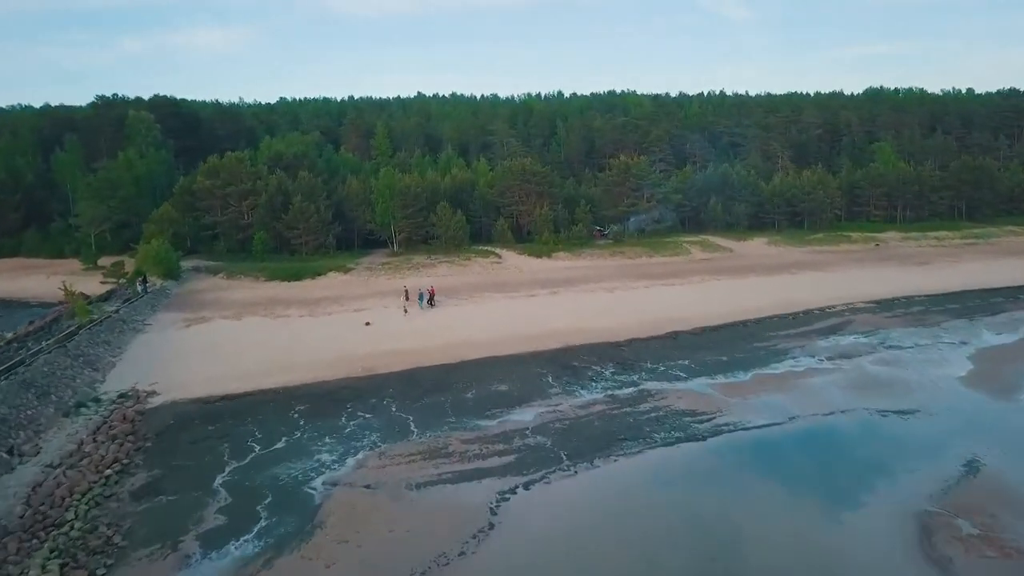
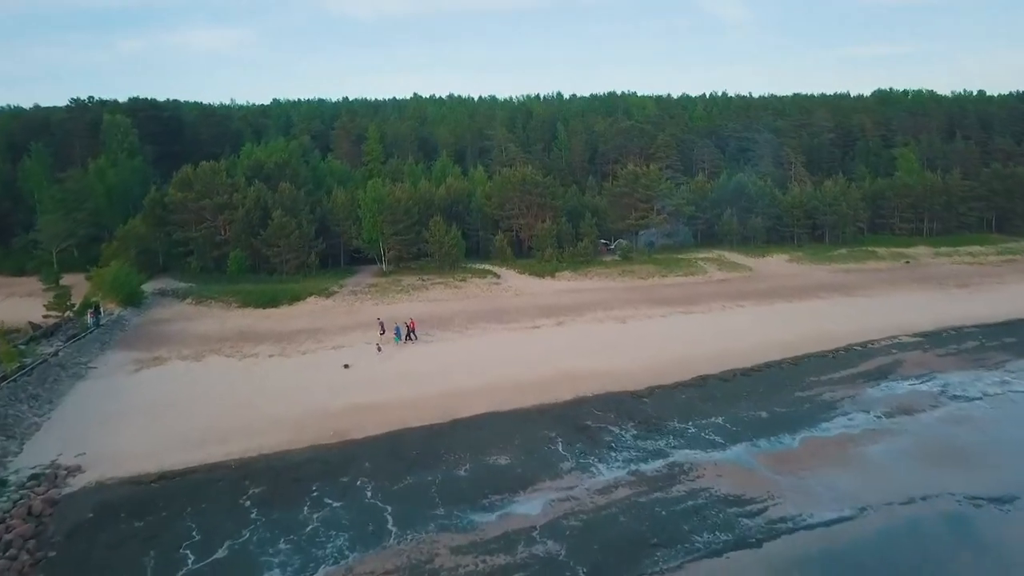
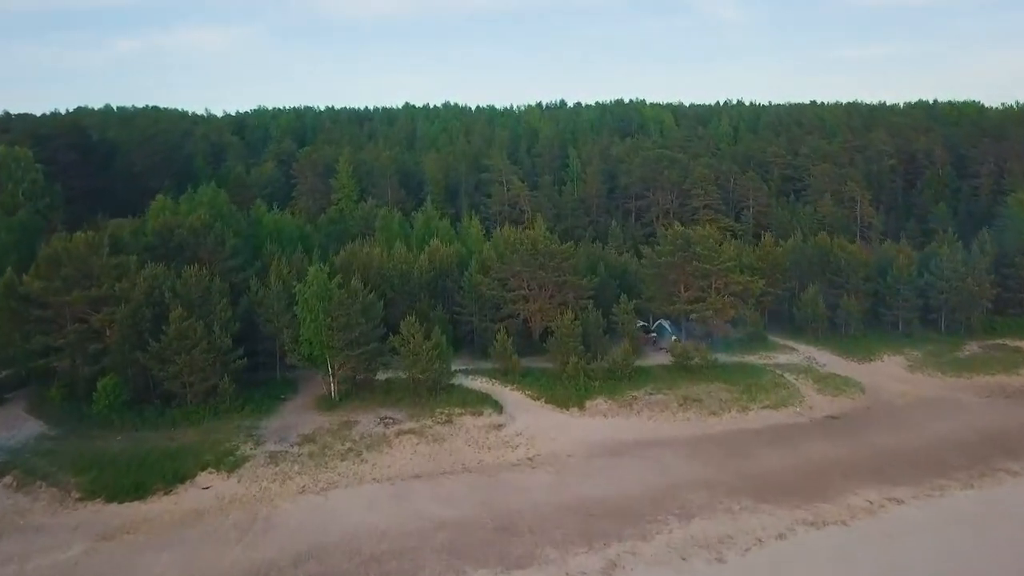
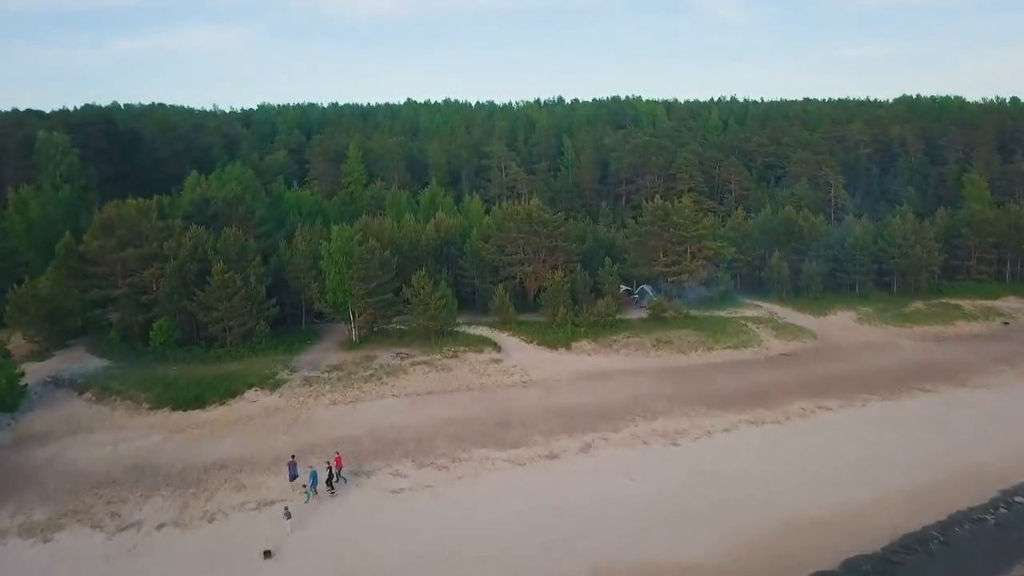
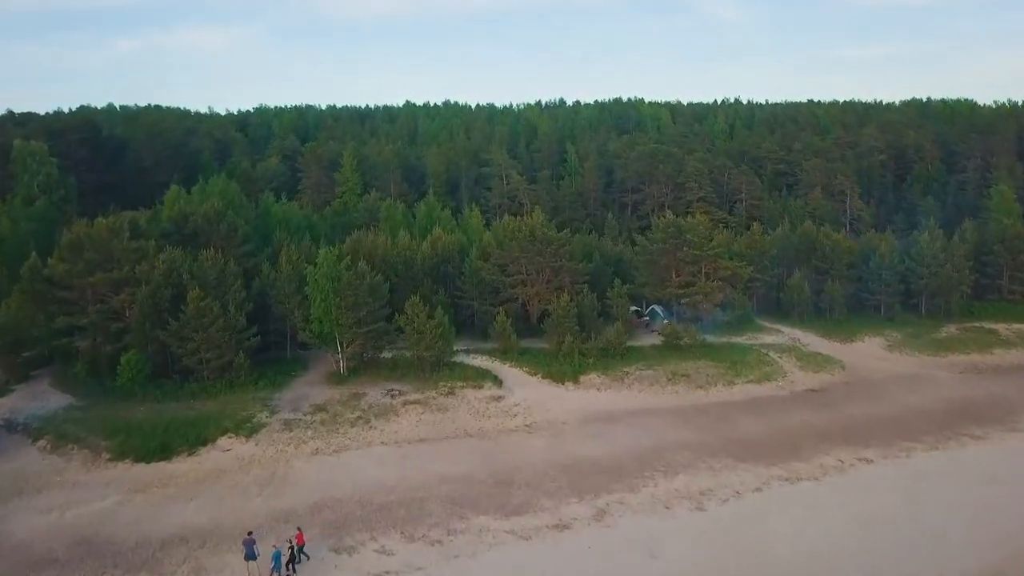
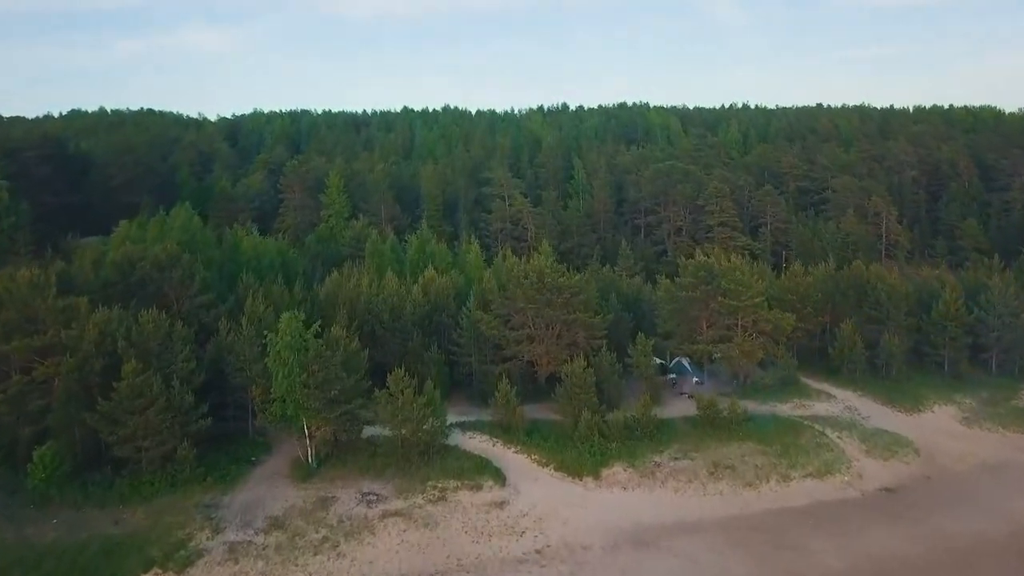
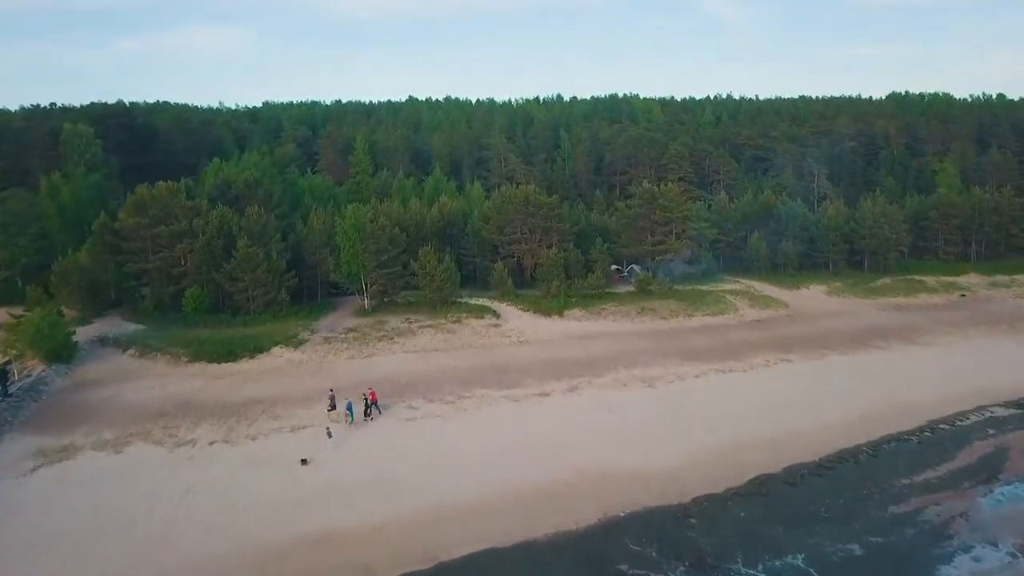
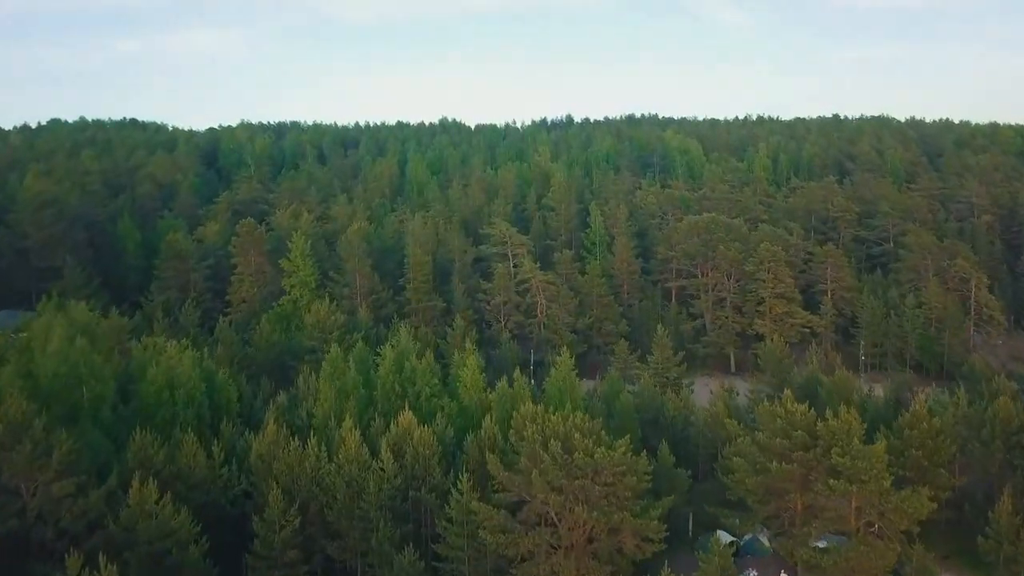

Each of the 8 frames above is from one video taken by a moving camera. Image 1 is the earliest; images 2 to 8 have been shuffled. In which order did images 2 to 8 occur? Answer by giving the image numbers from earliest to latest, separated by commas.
2, 7, 4, 5, 3, 6, 8
